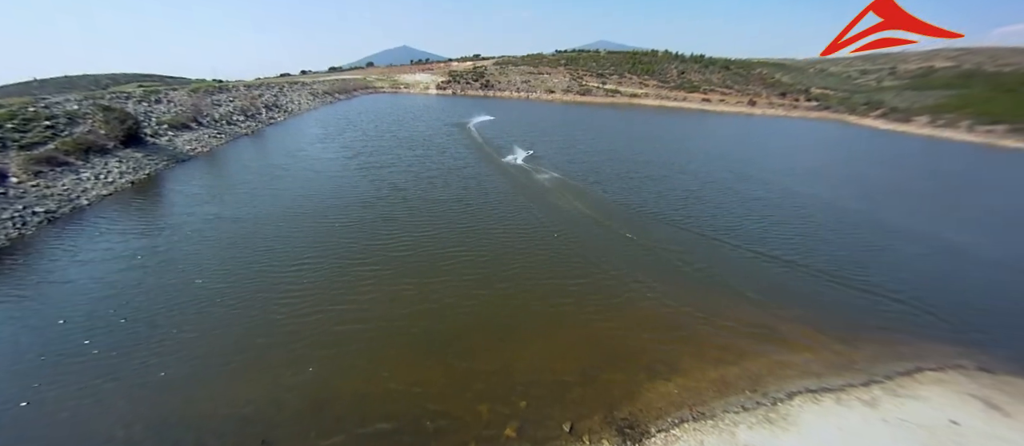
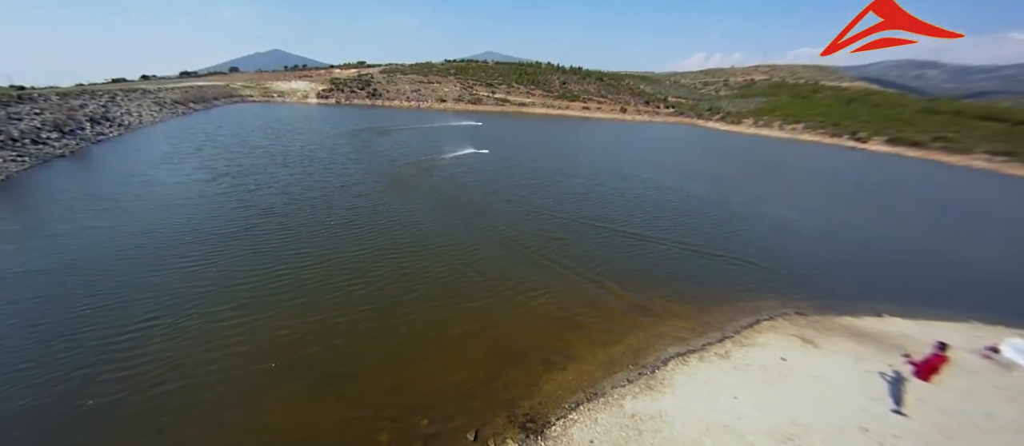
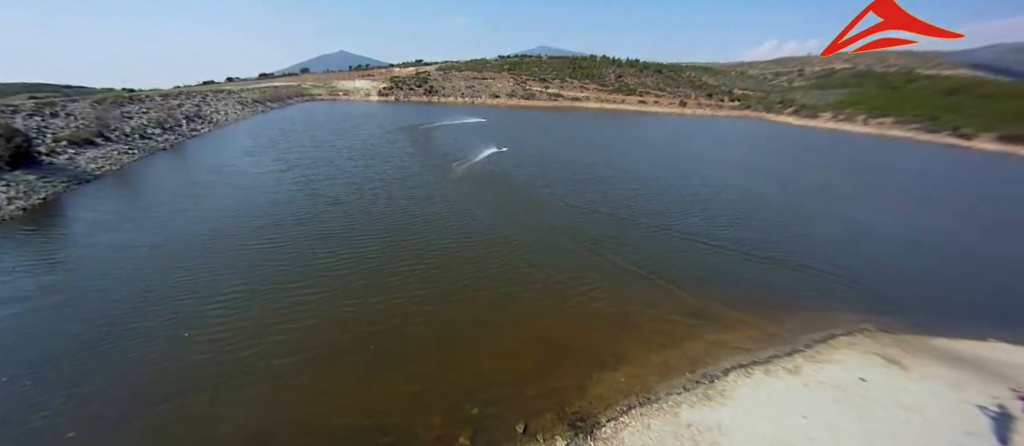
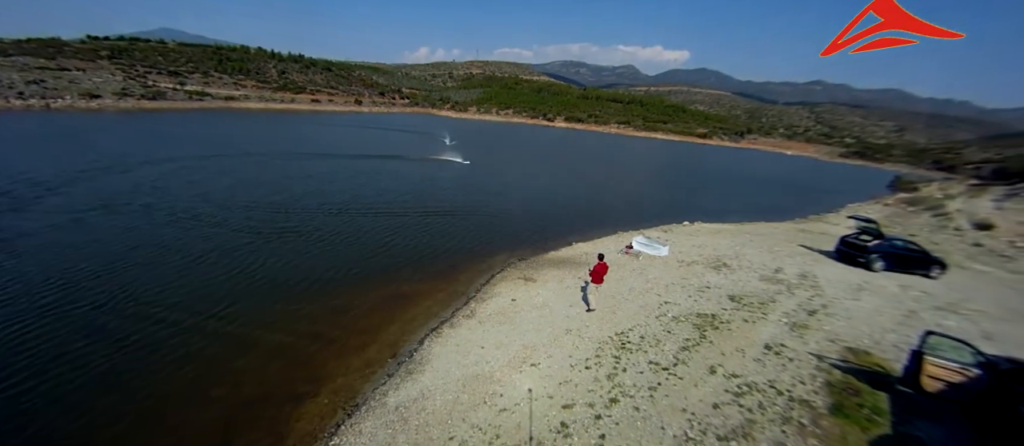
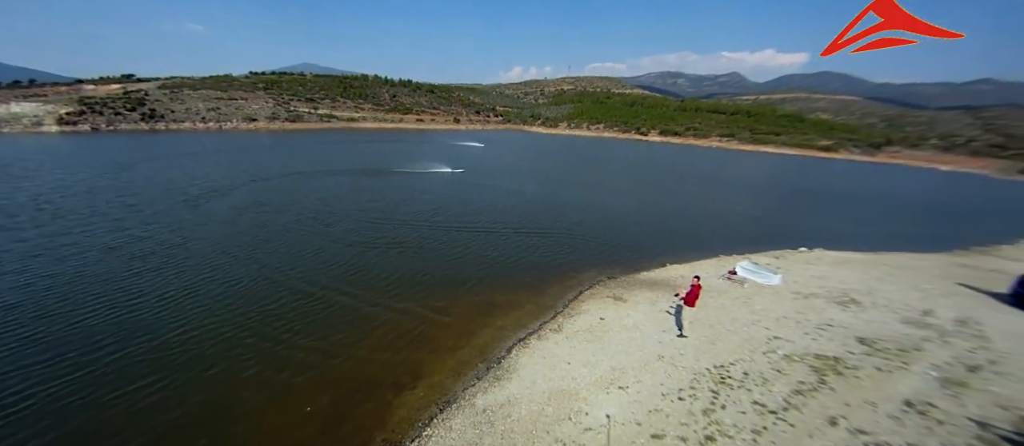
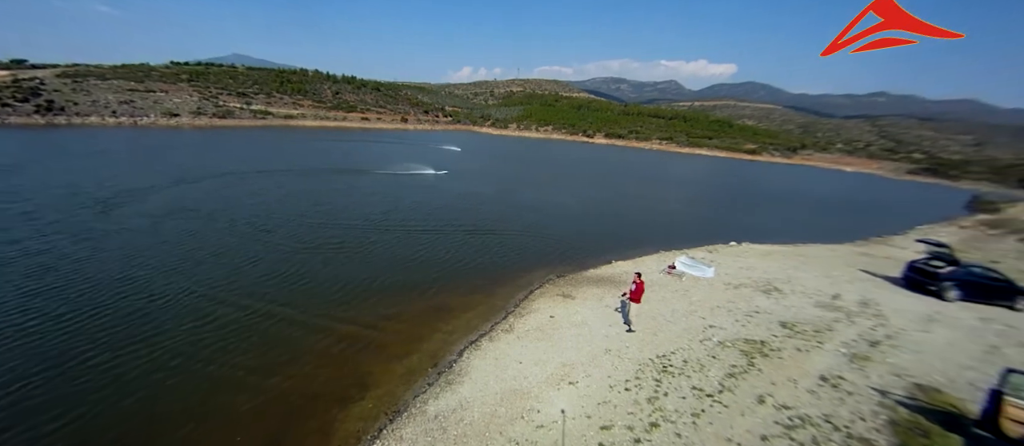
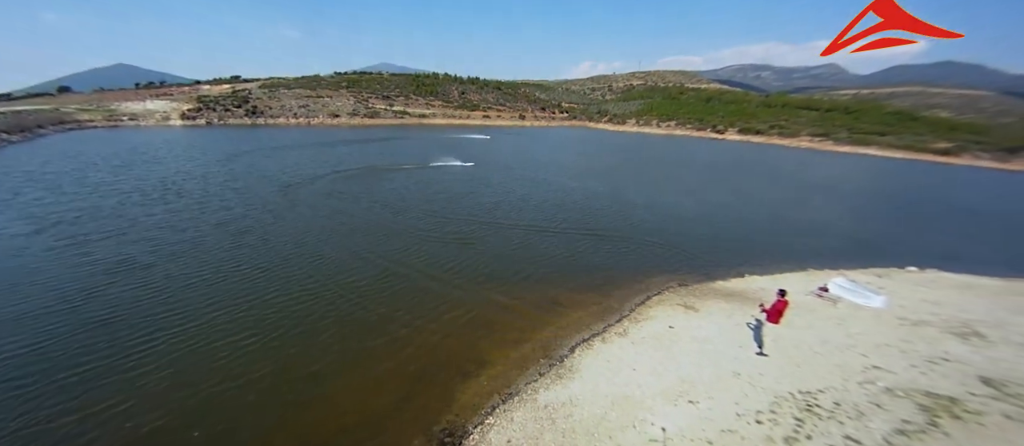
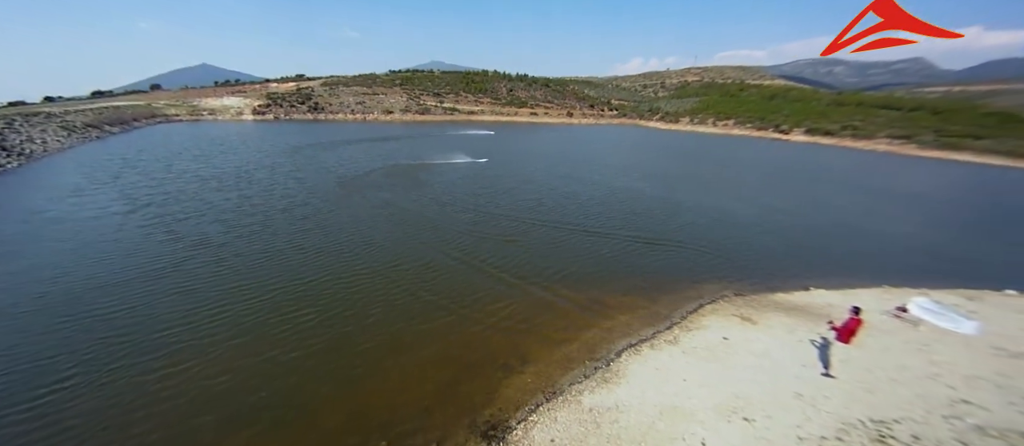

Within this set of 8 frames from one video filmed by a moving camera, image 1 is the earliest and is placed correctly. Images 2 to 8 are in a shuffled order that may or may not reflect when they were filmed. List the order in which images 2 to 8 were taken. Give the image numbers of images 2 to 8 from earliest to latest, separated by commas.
3, 2, 8, 7, 5, 6, 4
